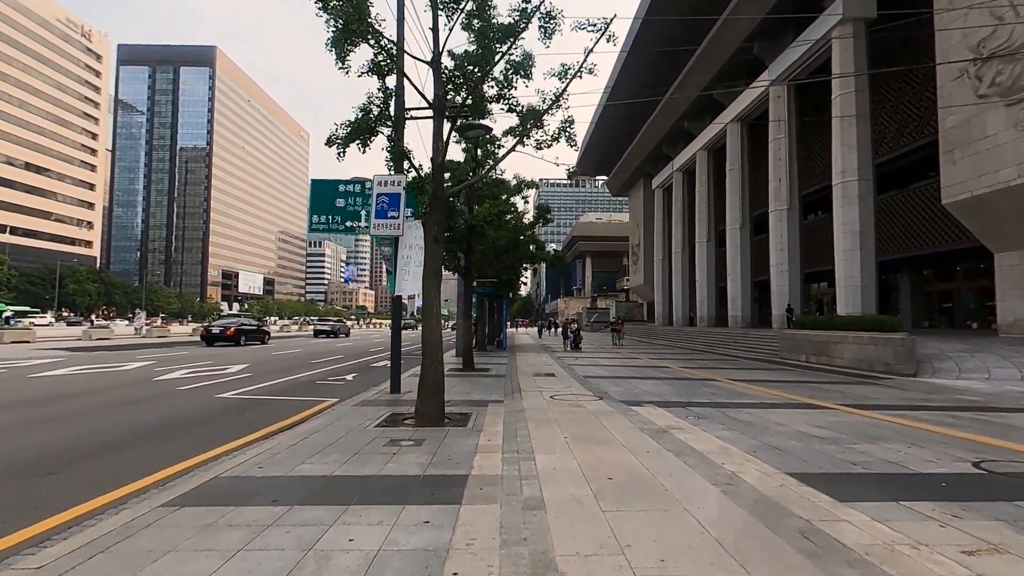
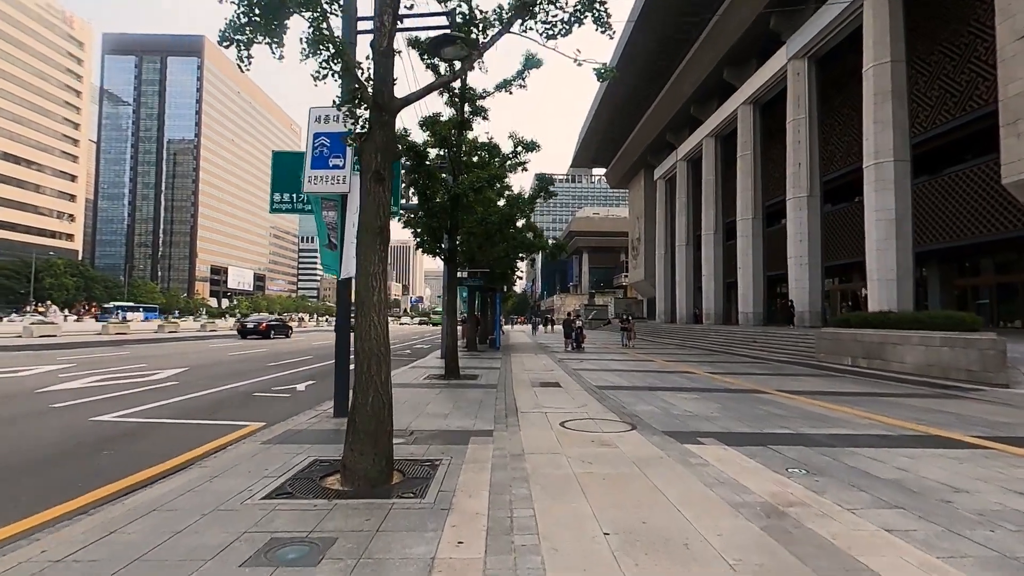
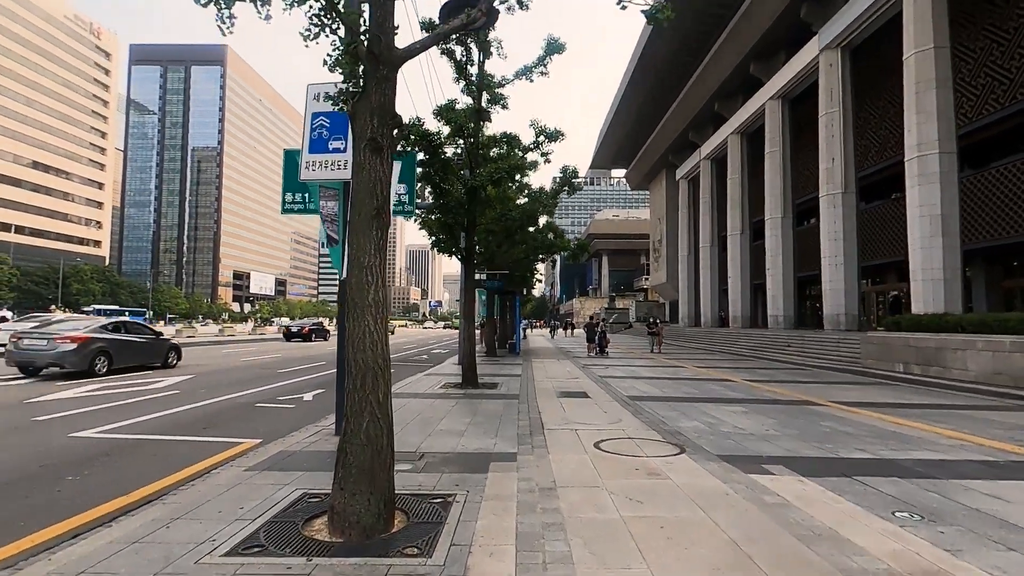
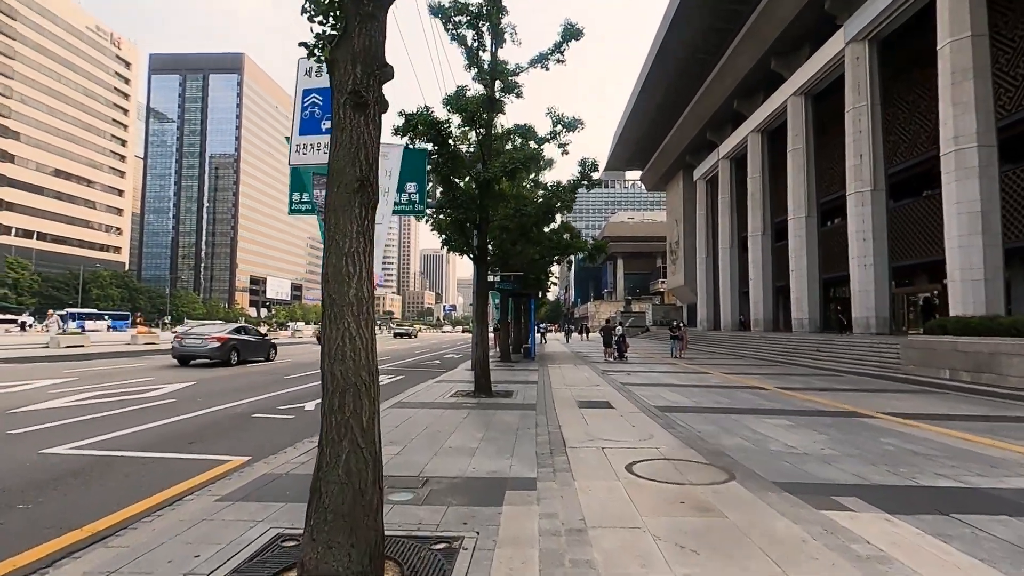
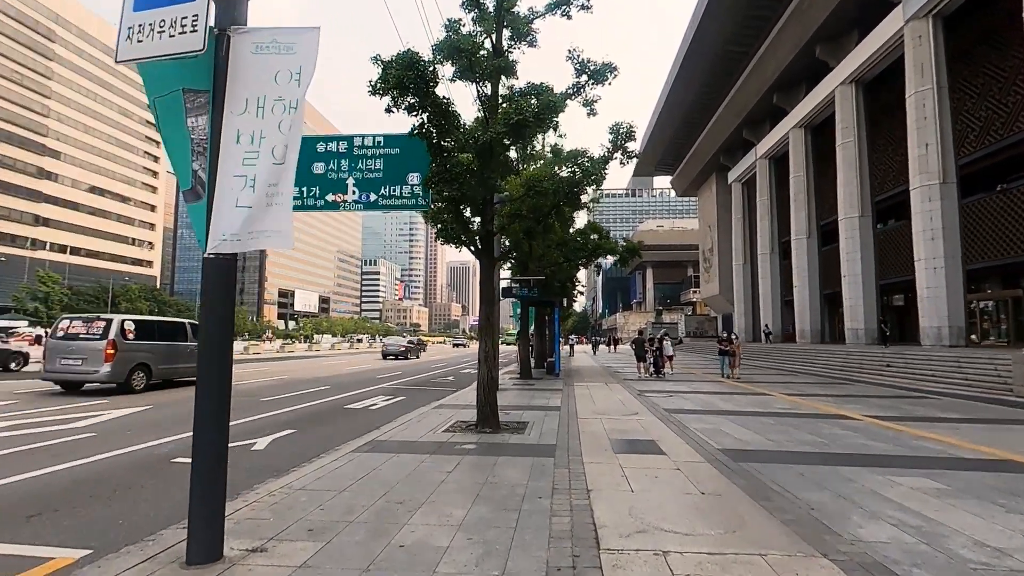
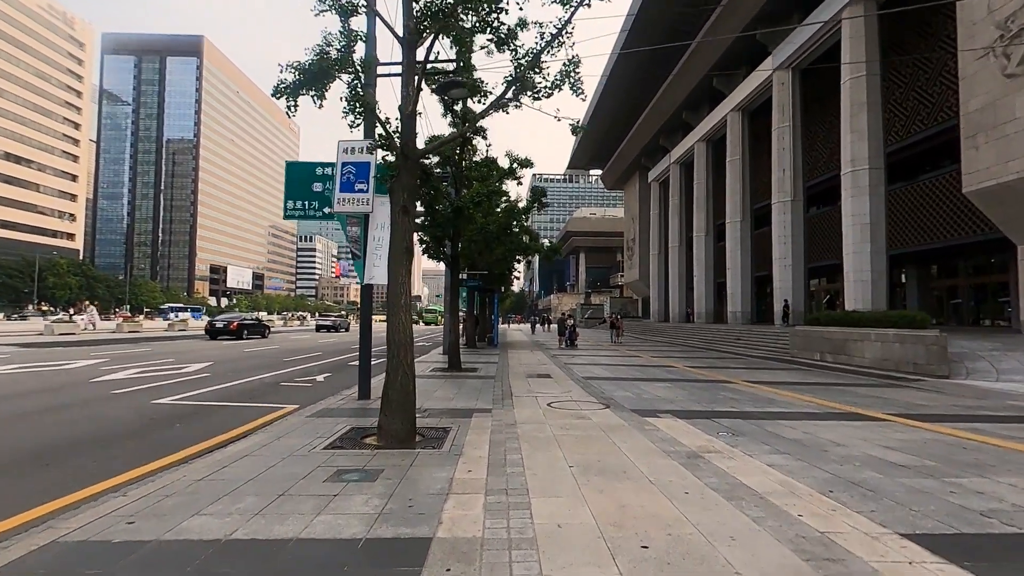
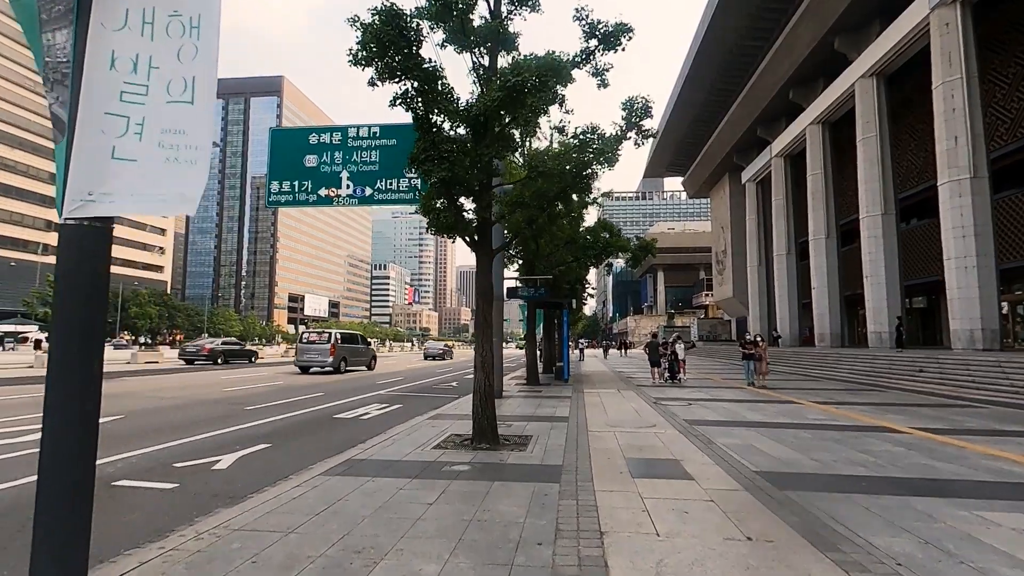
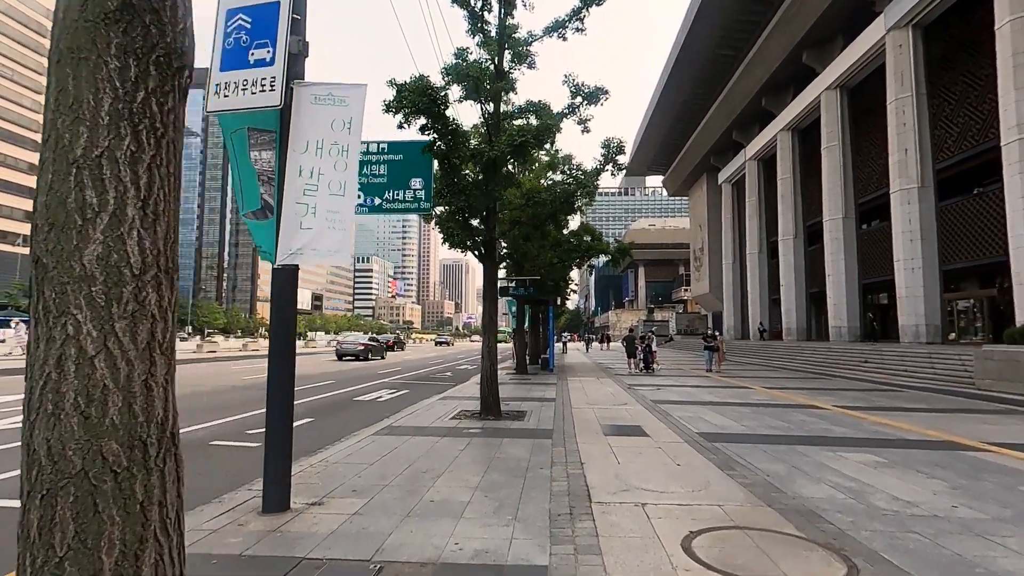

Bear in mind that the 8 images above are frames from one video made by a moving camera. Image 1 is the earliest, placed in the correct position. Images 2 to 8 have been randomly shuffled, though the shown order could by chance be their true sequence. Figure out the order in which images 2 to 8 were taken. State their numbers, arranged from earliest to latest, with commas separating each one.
6, 2, 3, 4, 8, 5, 7
